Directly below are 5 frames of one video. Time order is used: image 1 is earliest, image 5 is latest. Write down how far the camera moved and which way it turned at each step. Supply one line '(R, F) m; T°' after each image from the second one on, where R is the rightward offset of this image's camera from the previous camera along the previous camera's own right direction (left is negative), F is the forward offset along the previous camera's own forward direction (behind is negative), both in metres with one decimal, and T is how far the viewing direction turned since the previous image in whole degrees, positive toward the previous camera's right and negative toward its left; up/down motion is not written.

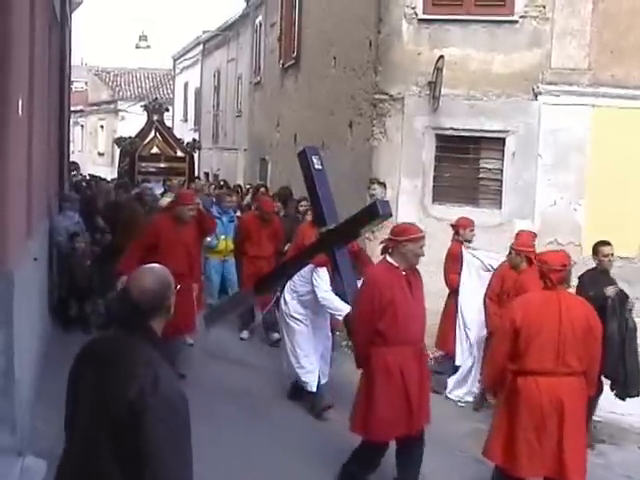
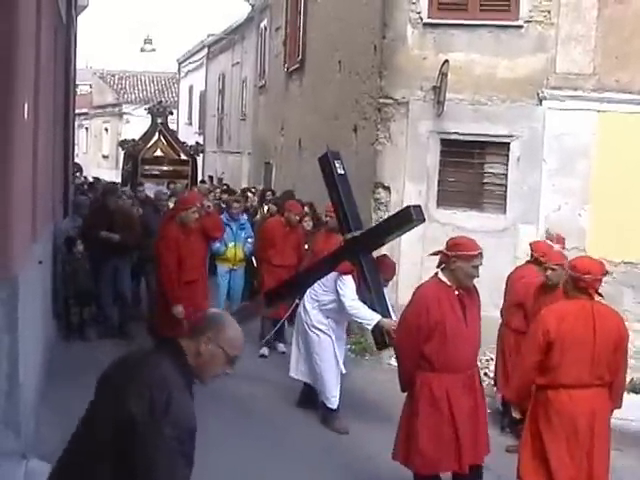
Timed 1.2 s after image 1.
(0.0, 0.0) m; 0°
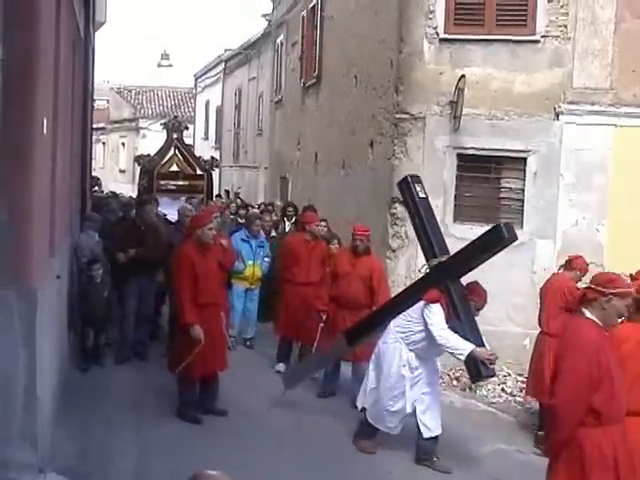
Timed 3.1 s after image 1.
(-0.1, 0.0) m; 0°
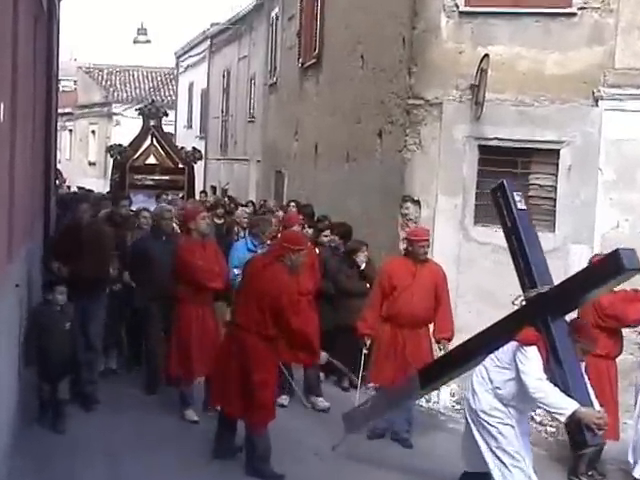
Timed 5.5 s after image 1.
(-0.2, +1.9) m; +1°
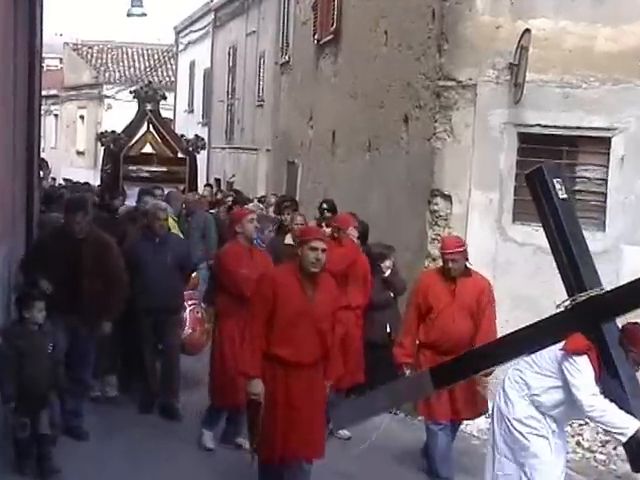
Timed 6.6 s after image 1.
(0.0, +1.5) m; -1°
